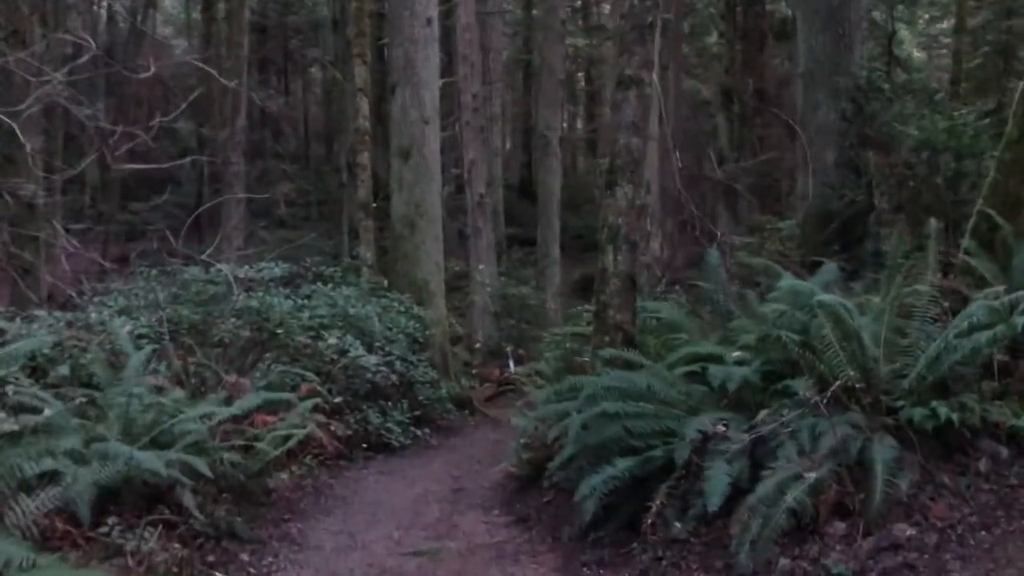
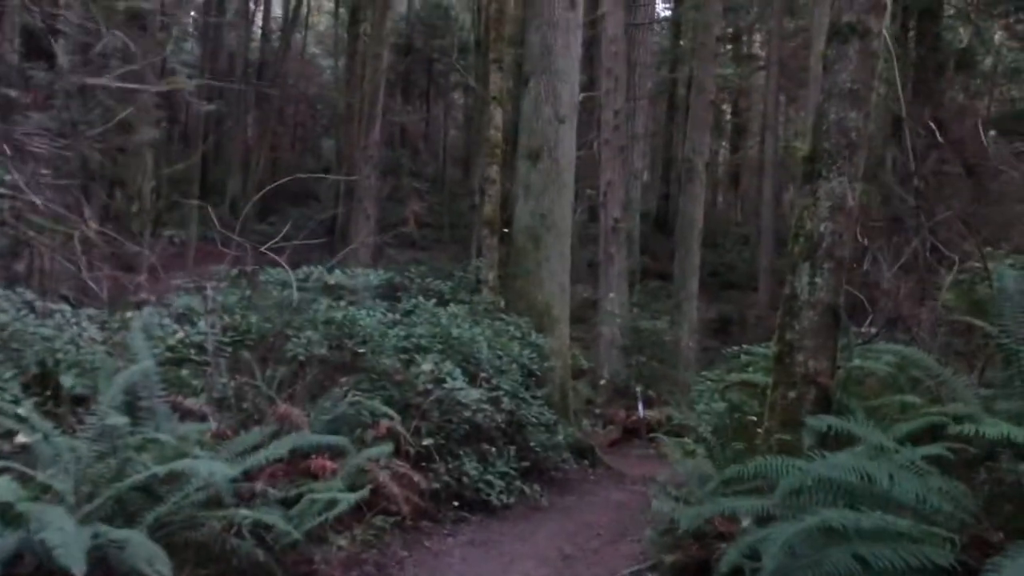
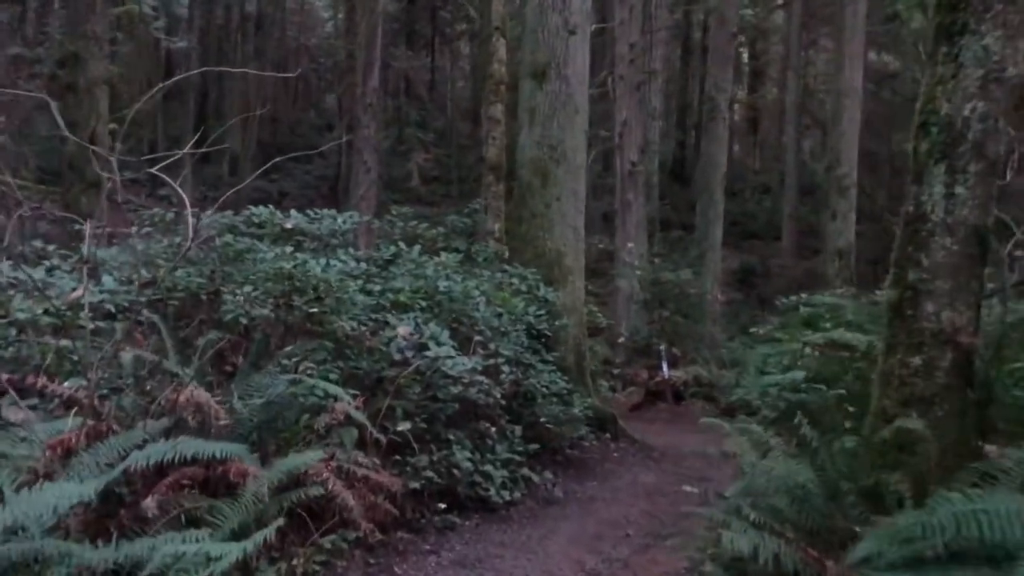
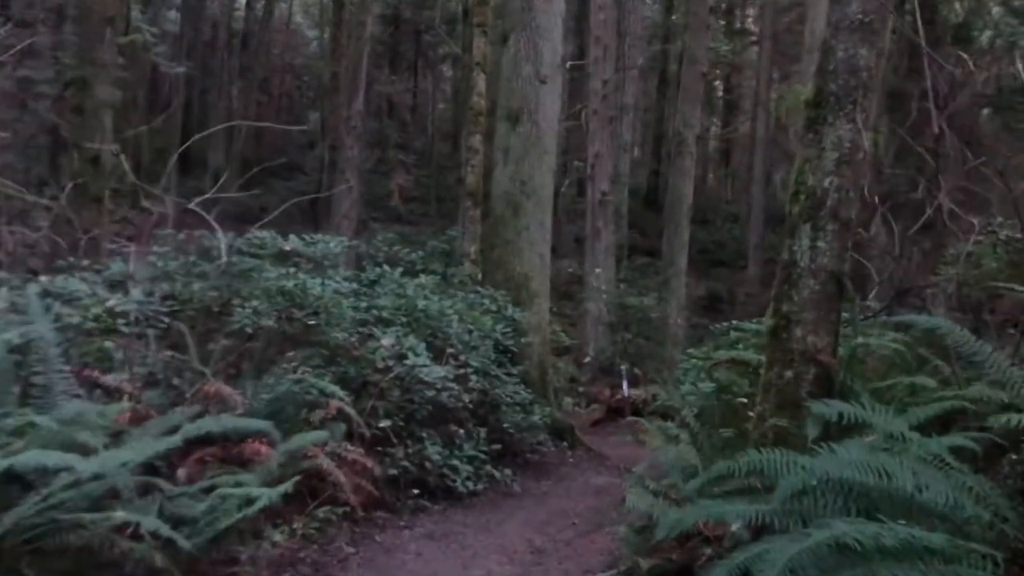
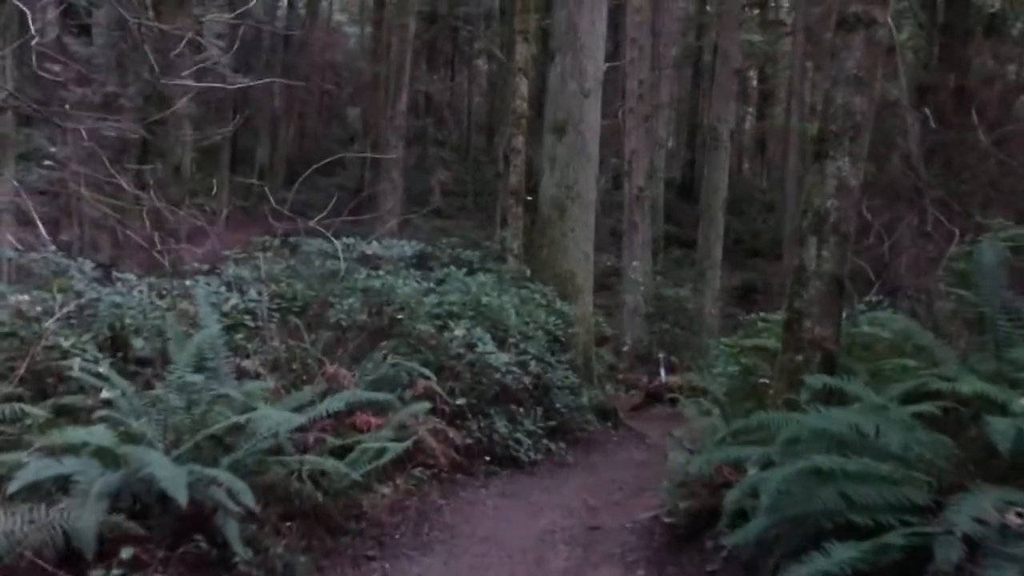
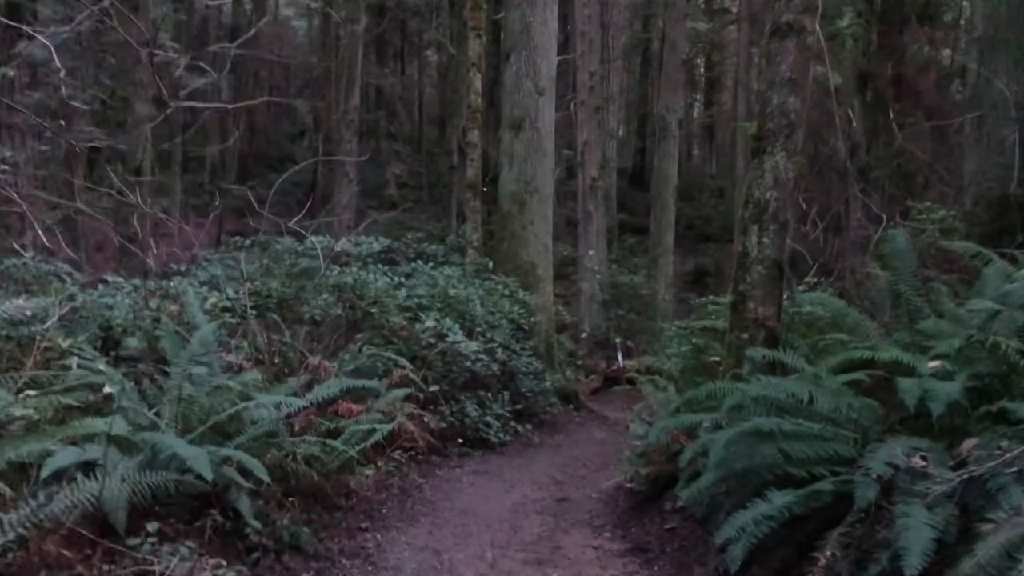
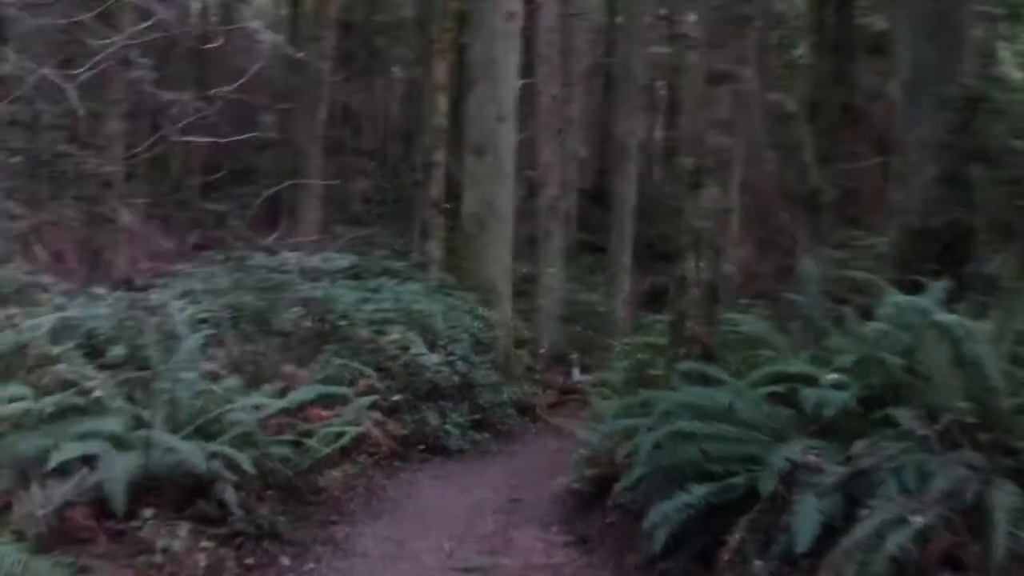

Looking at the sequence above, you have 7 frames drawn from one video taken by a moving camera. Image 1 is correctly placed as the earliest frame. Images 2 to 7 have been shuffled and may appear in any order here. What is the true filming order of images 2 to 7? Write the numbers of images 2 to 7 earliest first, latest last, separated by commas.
7, 6, 5, 2, 4, 3
